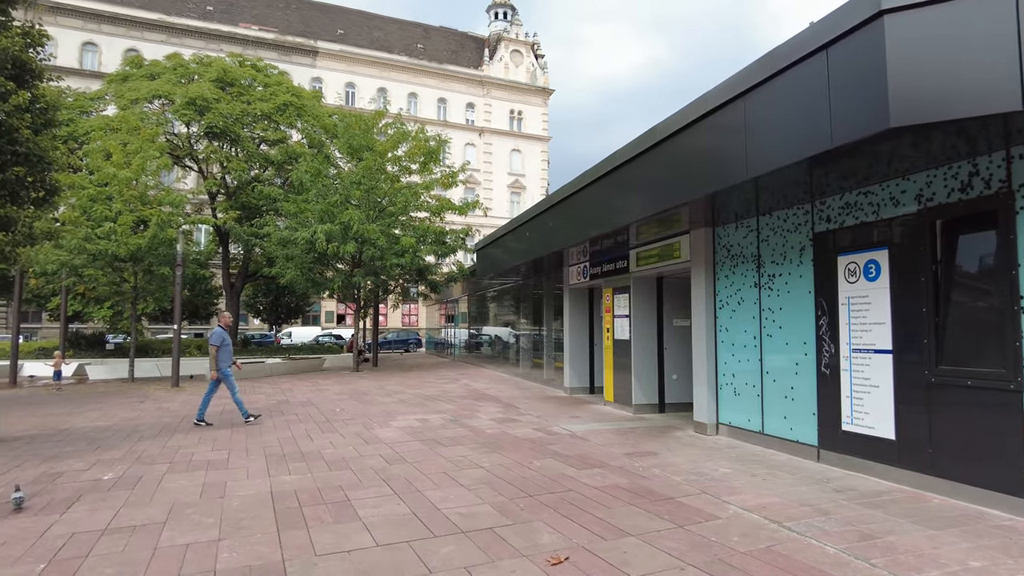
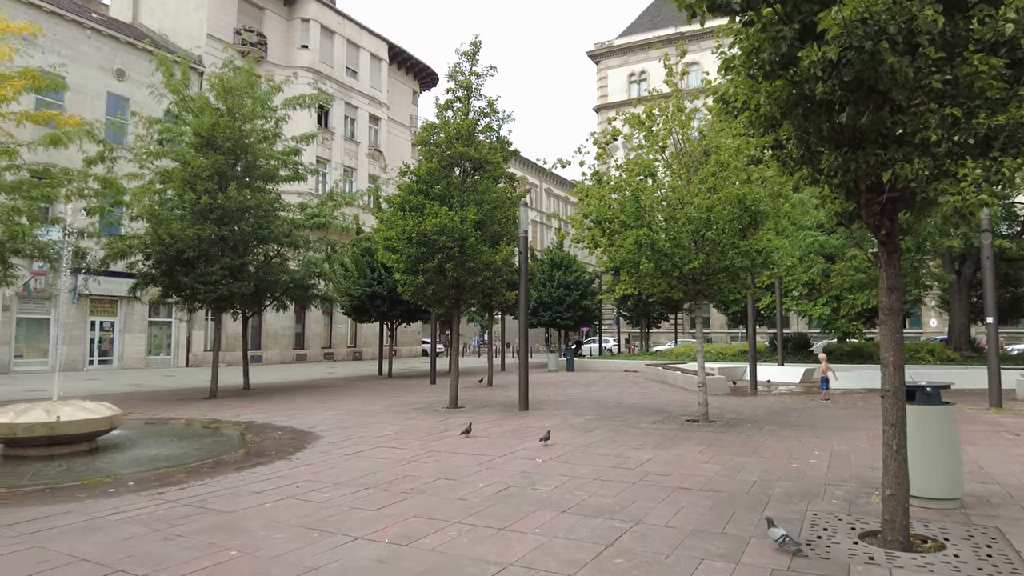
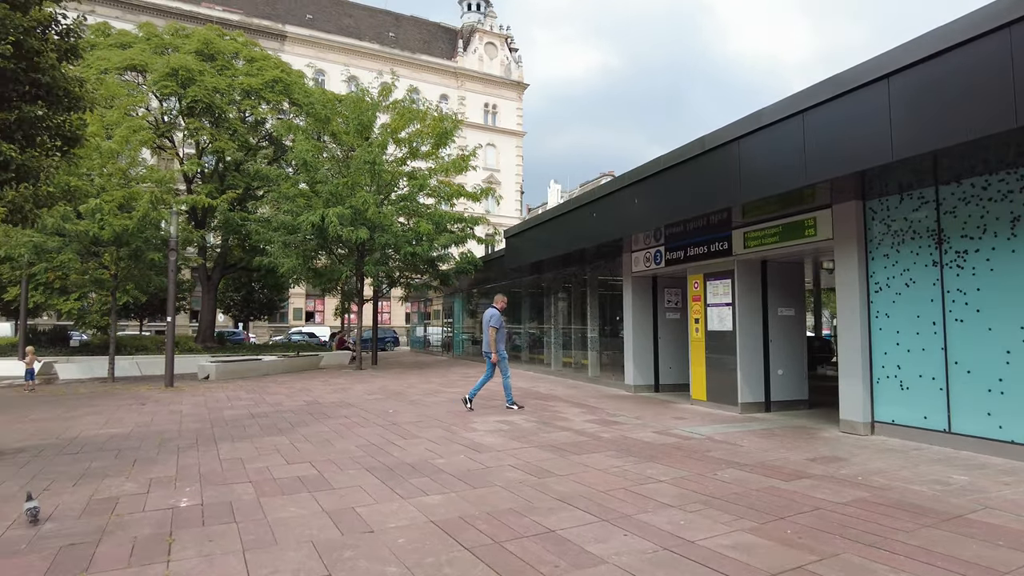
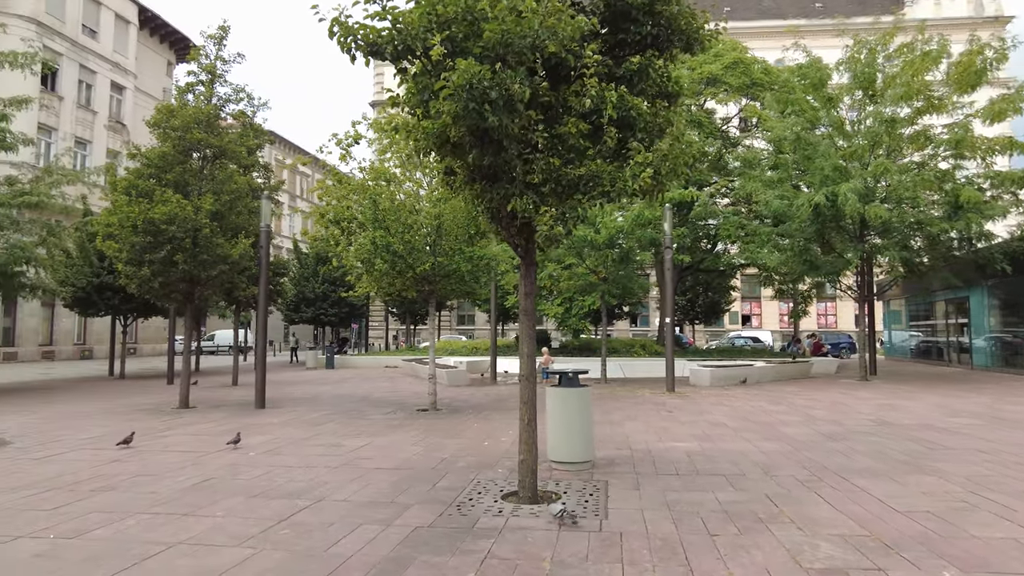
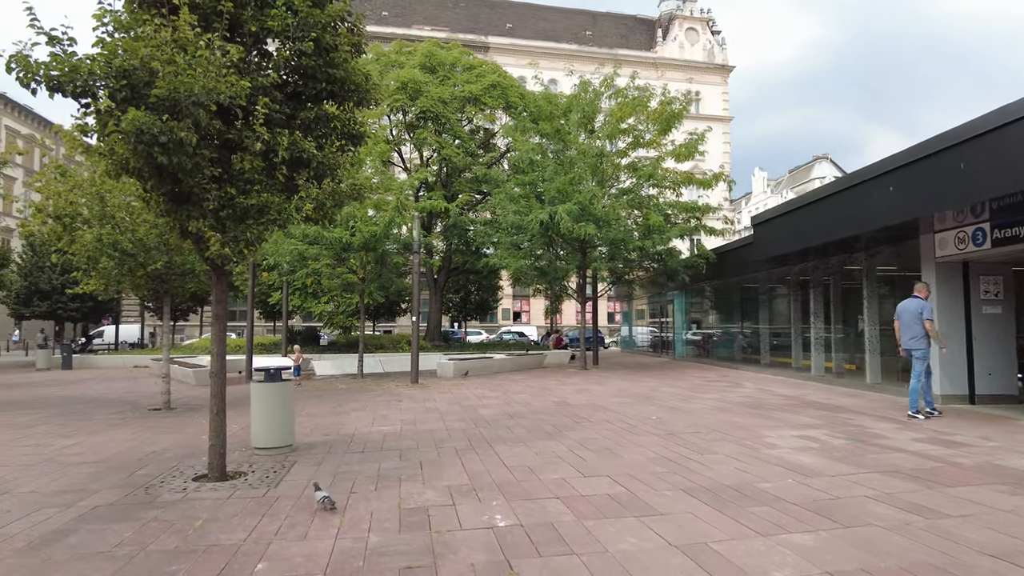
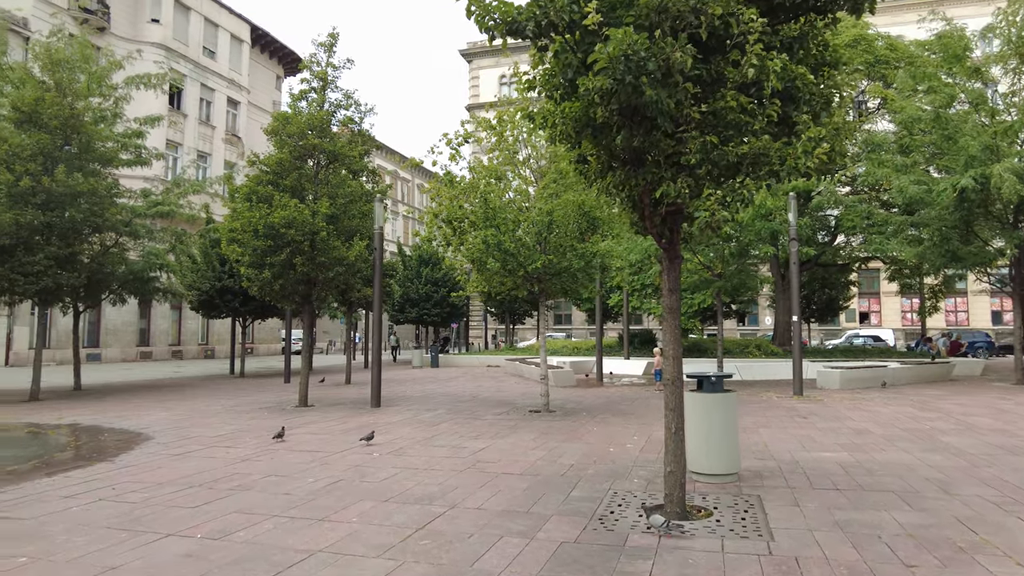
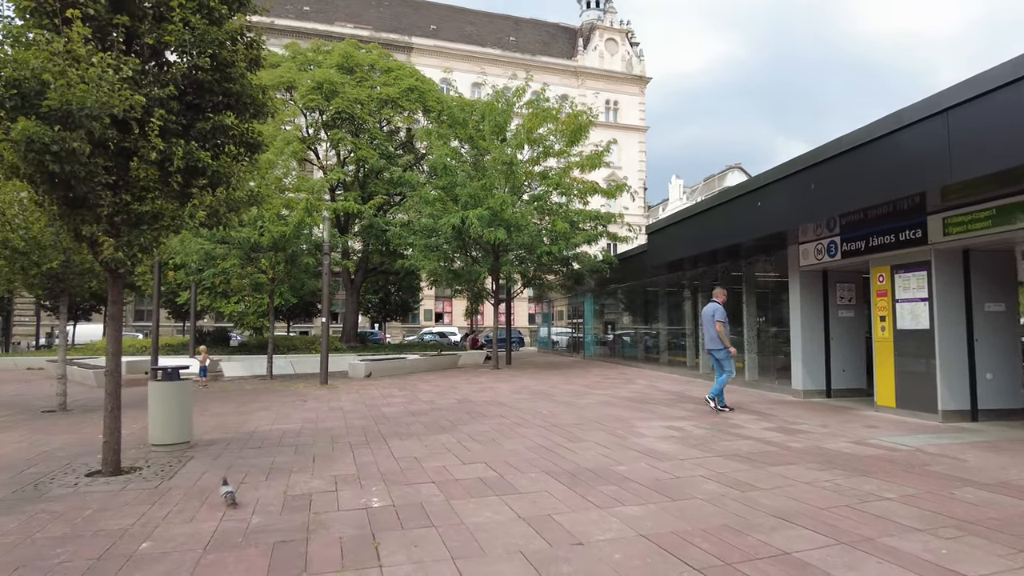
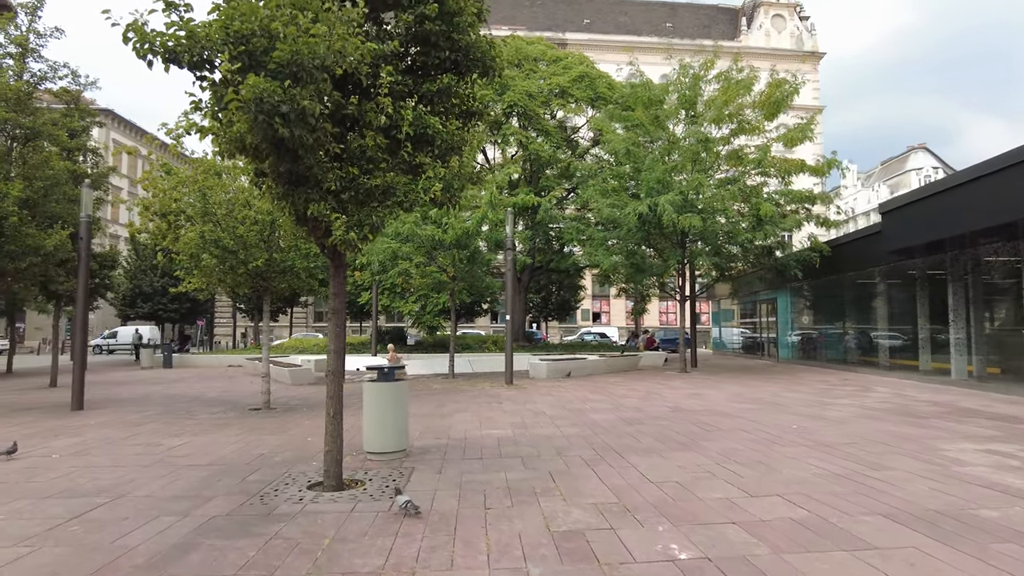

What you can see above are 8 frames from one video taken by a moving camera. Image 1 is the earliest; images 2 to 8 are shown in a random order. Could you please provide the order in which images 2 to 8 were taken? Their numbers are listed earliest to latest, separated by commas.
3, 7, 5, 8, 4, 6, 2
